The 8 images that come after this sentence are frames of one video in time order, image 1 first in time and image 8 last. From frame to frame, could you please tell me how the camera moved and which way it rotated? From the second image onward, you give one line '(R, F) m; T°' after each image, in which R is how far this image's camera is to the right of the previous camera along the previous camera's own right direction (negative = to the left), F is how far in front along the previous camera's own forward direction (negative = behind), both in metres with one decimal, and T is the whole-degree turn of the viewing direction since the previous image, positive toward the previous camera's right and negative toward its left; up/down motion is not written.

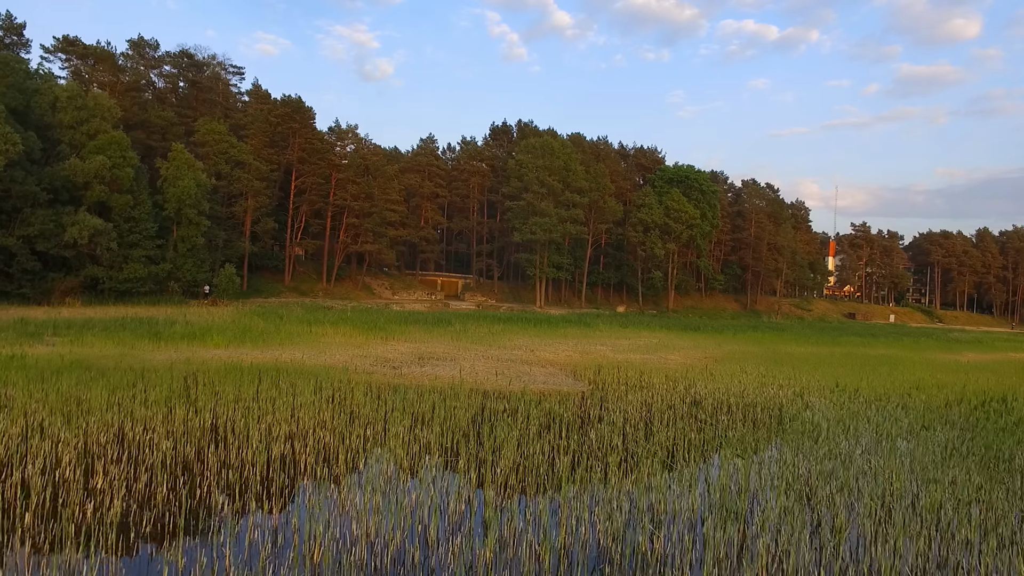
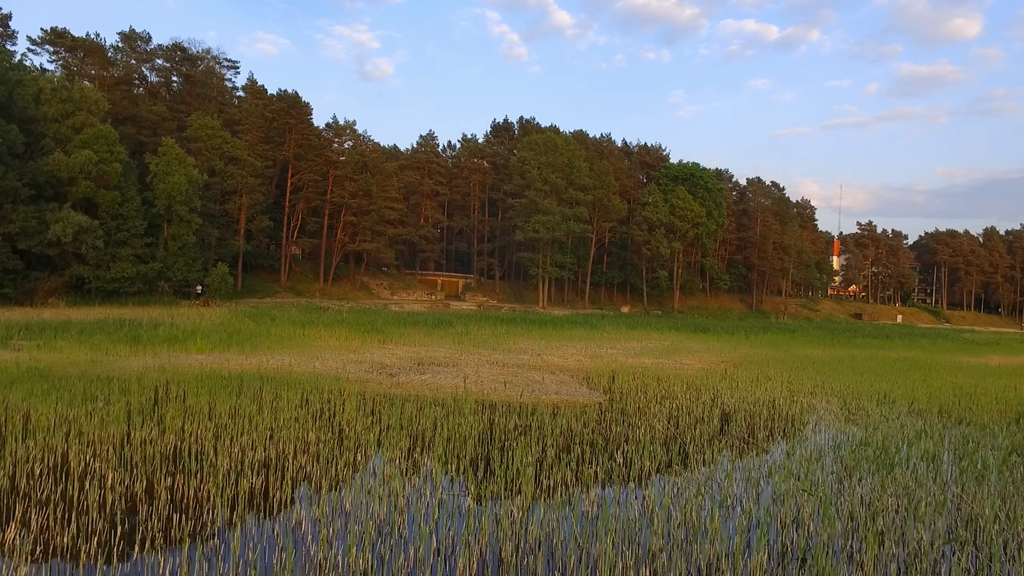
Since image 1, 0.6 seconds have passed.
(-0.1, +1.0) m; 0°
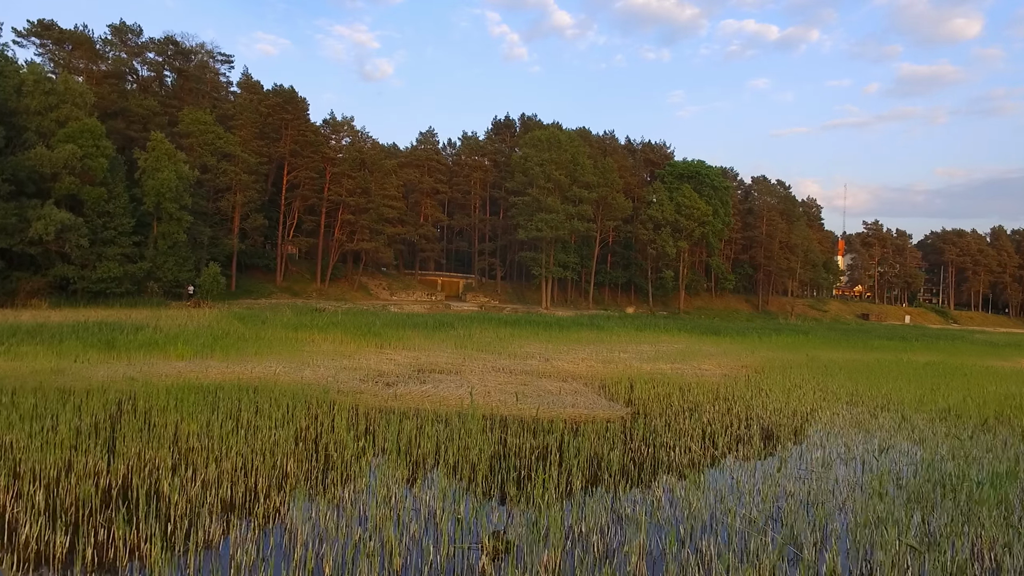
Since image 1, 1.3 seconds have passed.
(-0.1, +1.0) m; 0°
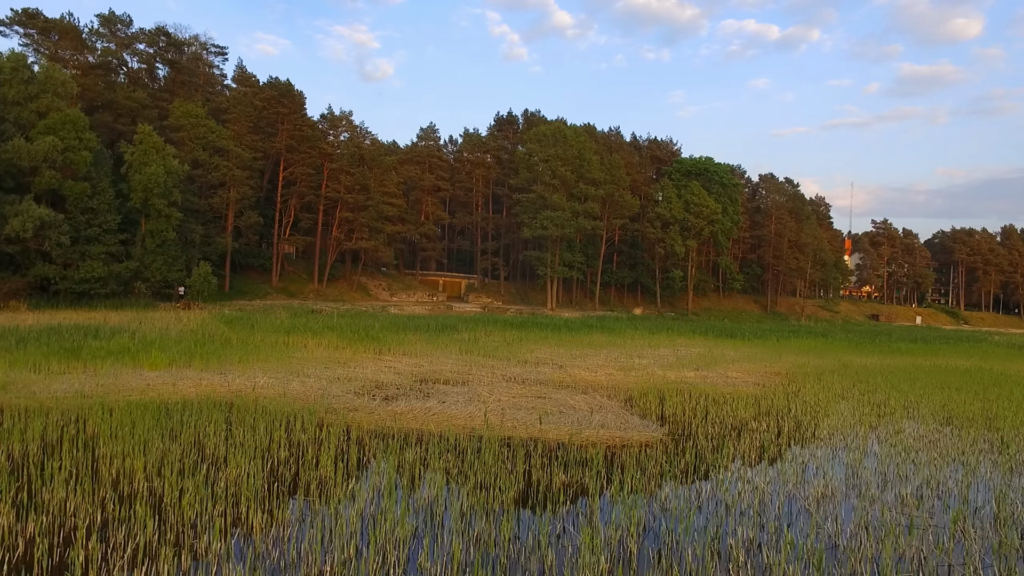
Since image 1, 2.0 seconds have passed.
(-0.1, +1.2) m; 0°
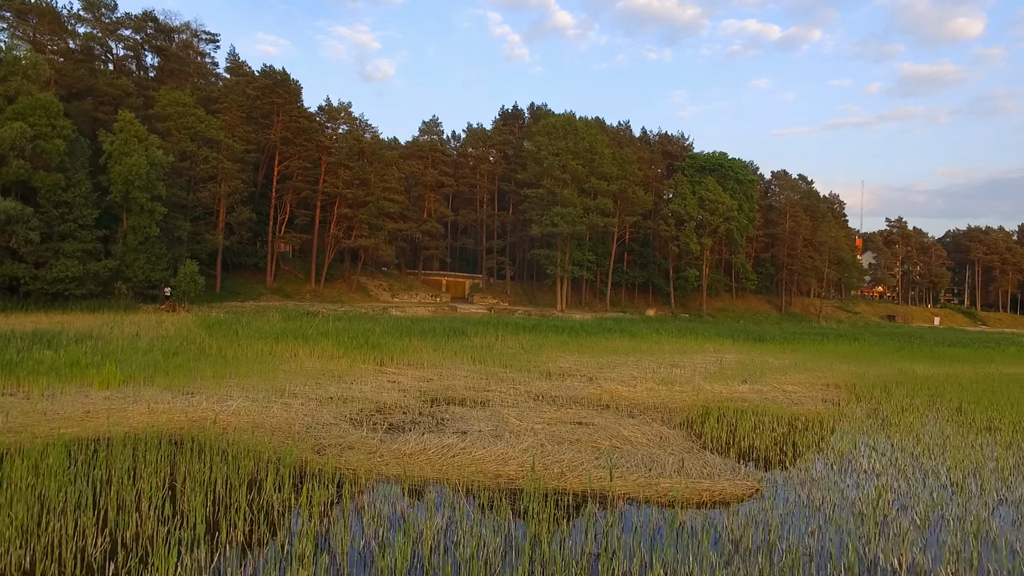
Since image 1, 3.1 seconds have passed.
(-0.3, +1.9) m; 0°
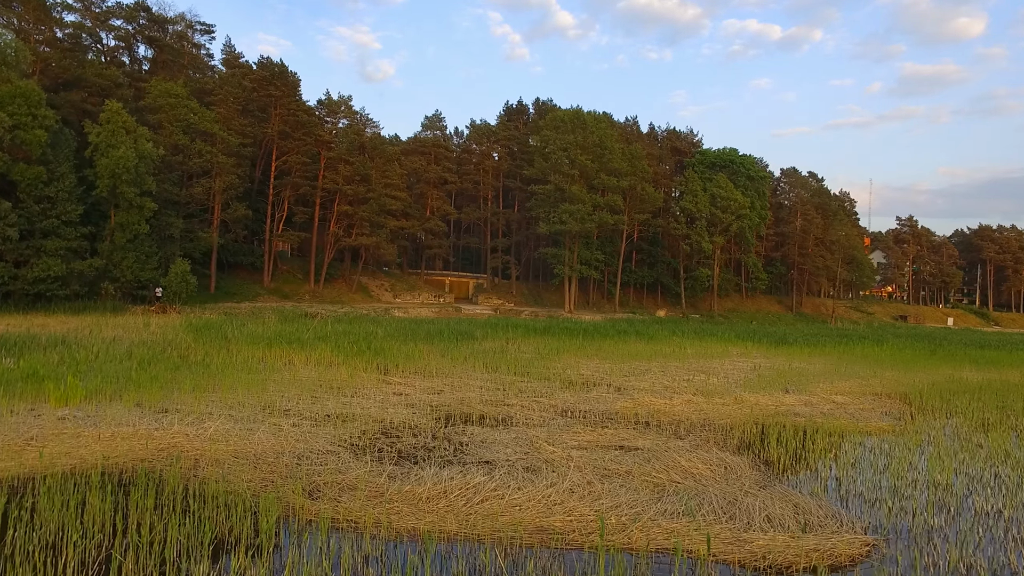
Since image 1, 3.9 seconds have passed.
(-0.2, +1.2) m; 0°
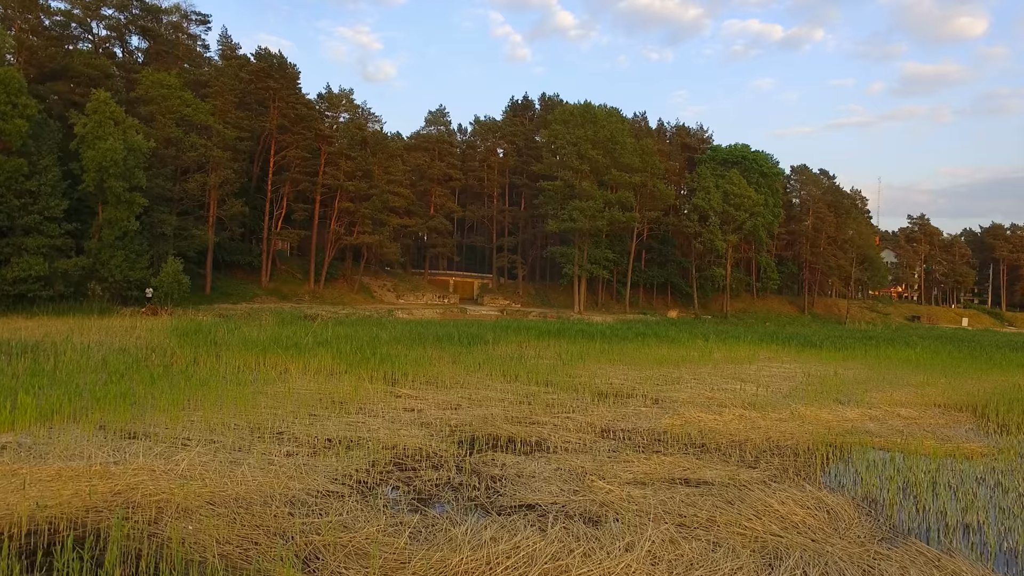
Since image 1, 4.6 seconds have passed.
(-0.2, +1.2) m; 0°
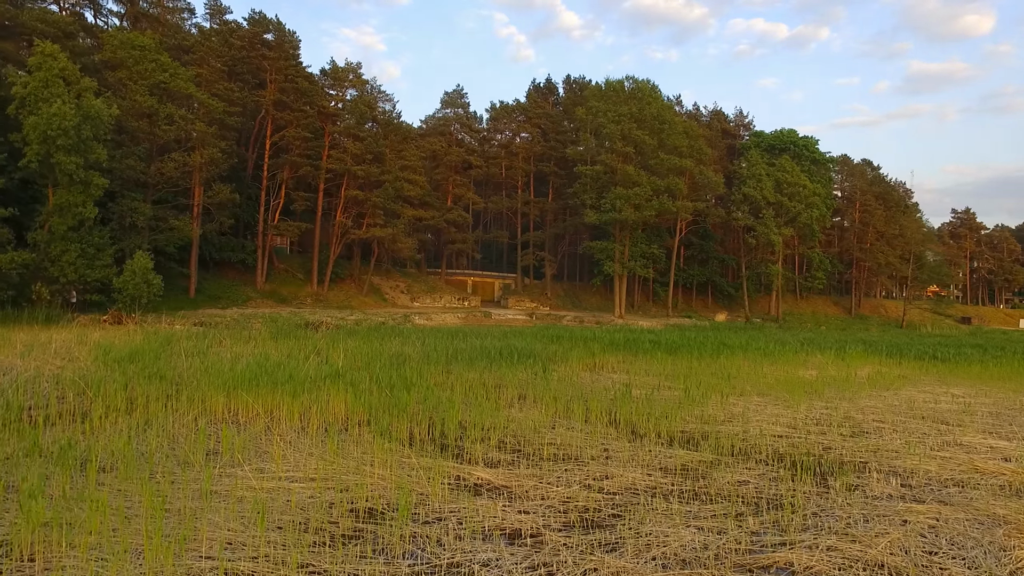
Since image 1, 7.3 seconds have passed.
(-0.8, +4.0) m; 0°
